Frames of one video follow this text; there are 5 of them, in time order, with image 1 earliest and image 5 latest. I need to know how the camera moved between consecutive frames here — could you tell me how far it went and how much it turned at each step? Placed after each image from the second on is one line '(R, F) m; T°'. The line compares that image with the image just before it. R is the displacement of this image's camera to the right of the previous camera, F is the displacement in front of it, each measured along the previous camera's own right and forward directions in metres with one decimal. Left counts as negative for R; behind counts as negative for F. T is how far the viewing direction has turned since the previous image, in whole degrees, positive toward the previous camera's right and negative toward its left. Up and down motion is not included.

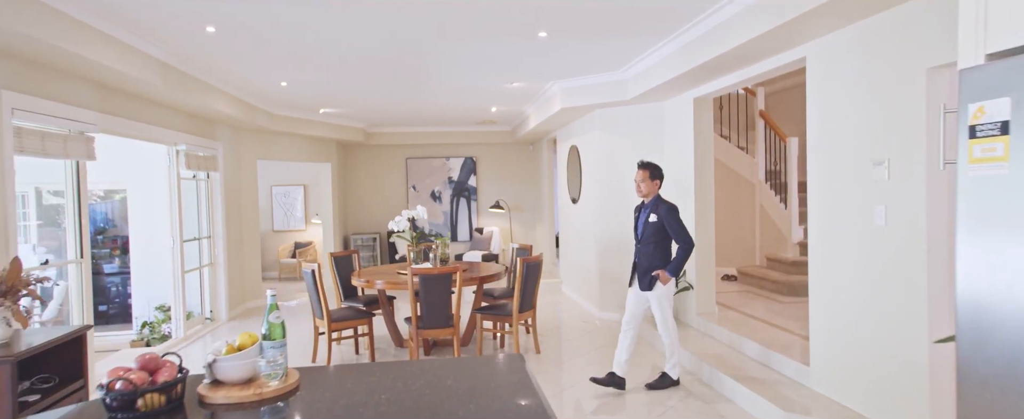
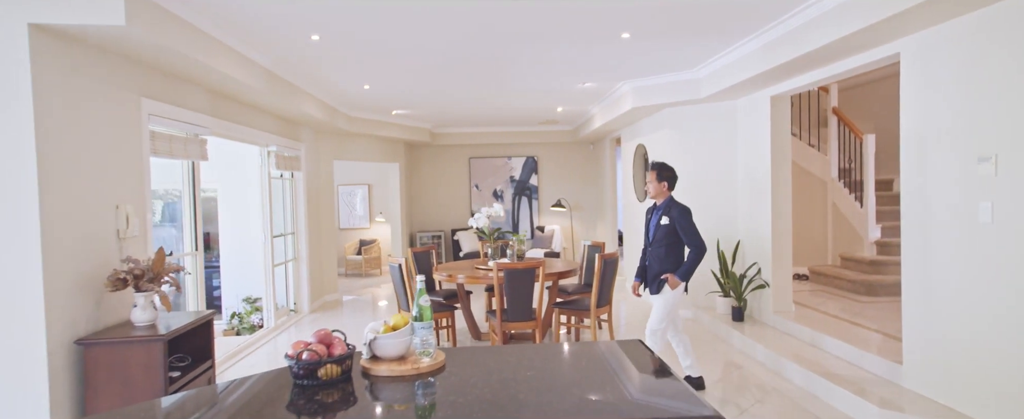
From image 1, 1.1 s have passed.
(-0.3, -0.1) m; -4°
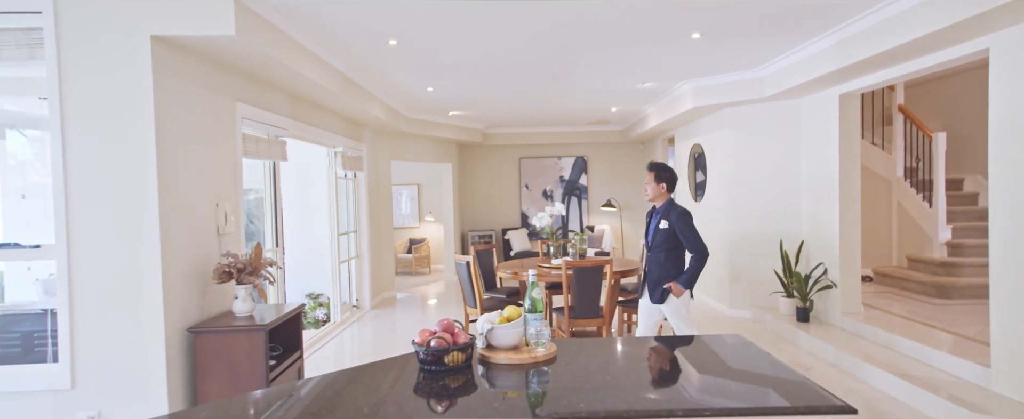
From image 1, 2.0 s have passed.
(-0.3, -0.1) m; -3°
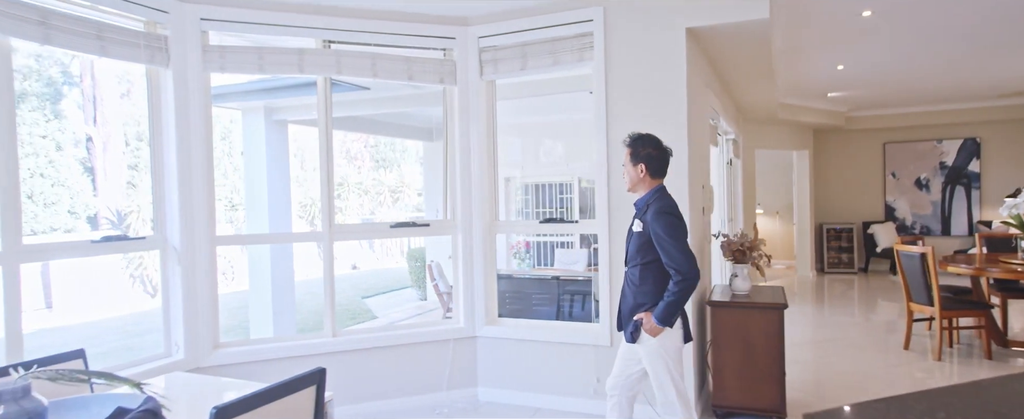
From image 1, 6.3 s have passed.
(-1.5, -0.4) m; -24°
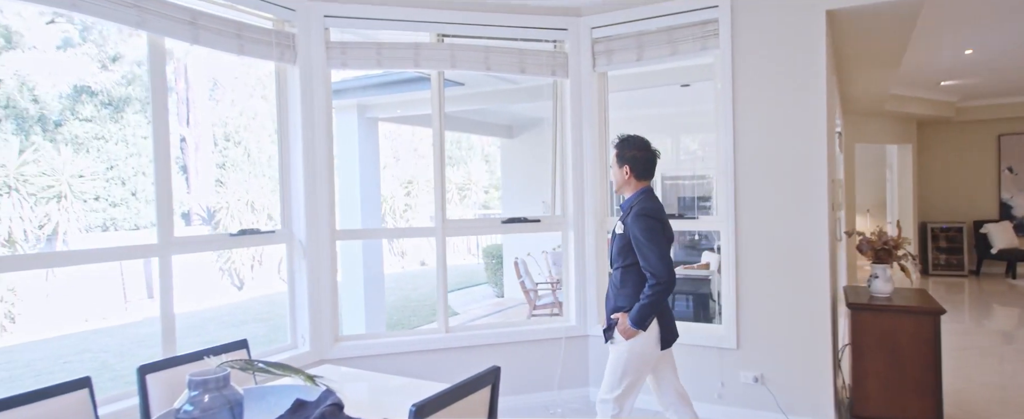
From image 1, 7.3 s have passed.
(-0.4, +0.1) m; -5°
